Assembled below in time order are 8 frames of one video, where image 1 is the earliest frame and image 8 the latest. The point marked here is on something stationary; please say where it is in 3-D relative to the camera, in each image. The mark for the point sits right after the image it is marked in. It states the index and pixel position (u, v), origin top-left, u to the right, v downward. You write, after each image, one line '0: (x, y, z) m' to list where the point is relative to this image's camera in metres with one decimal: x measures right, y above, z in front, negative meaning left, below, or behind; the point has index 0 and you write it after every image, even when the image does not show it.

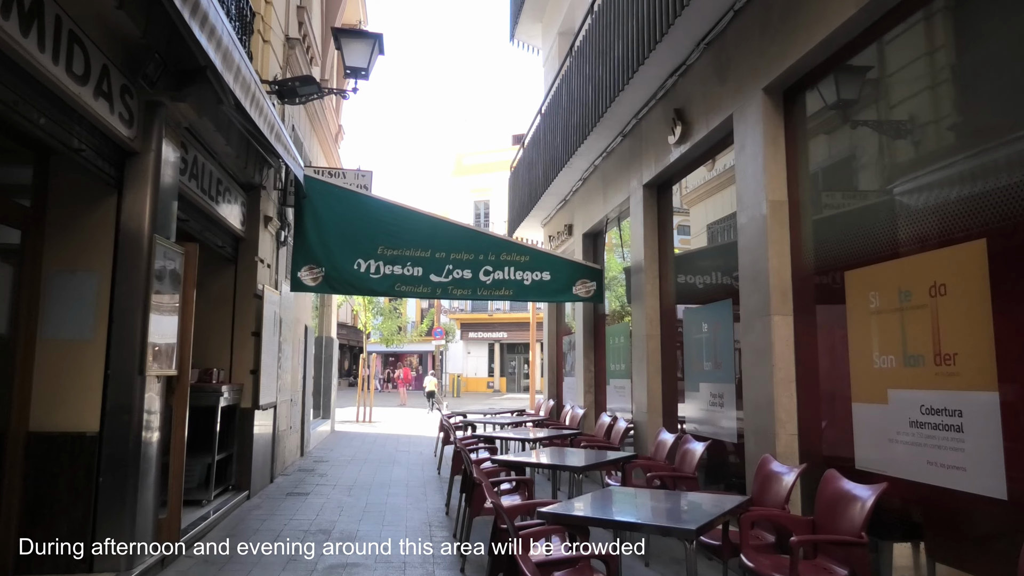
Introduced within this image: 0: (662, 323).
0: (+1.6, -0.4, +7.3) m
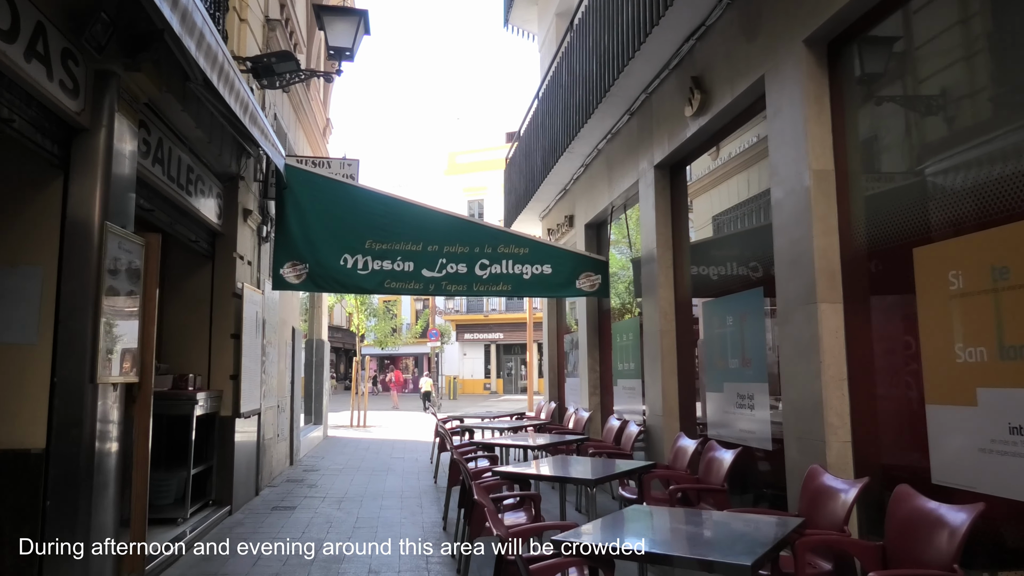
0: (+1.7, -0.3, +6.7) m
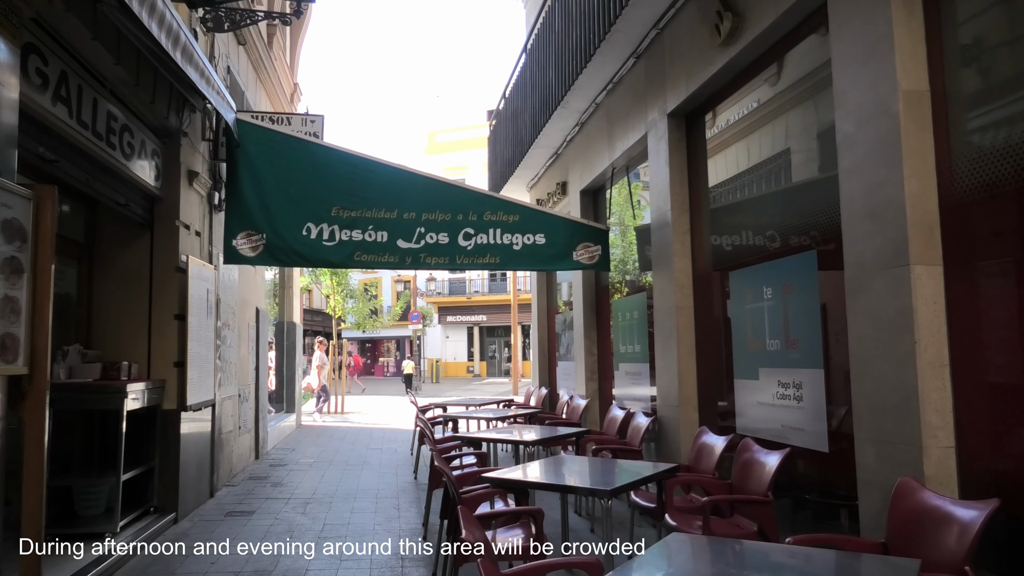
0: (+1.6, 0.0, +5.8) m
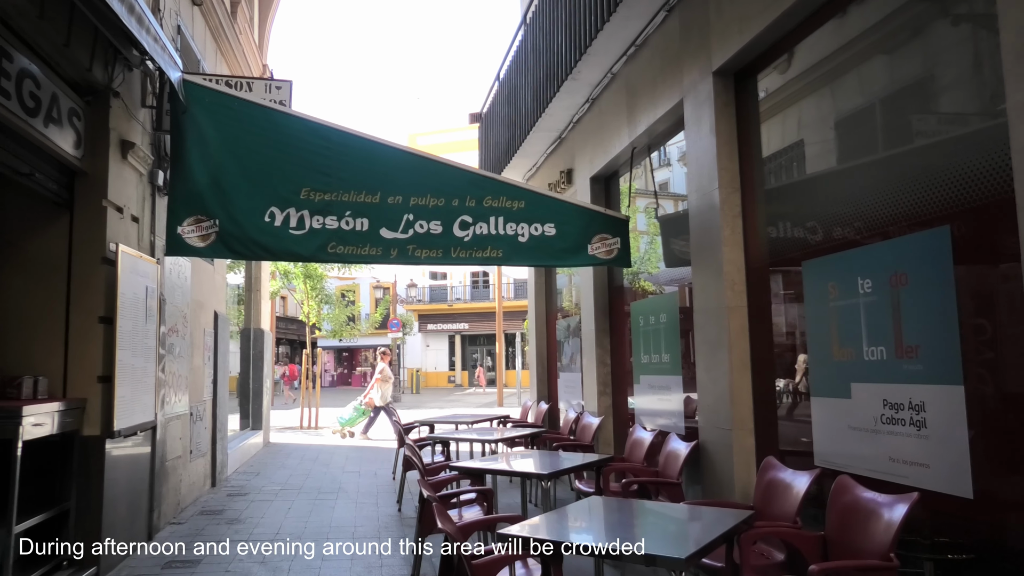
0: (+1.7, 0.0, +4.7) m
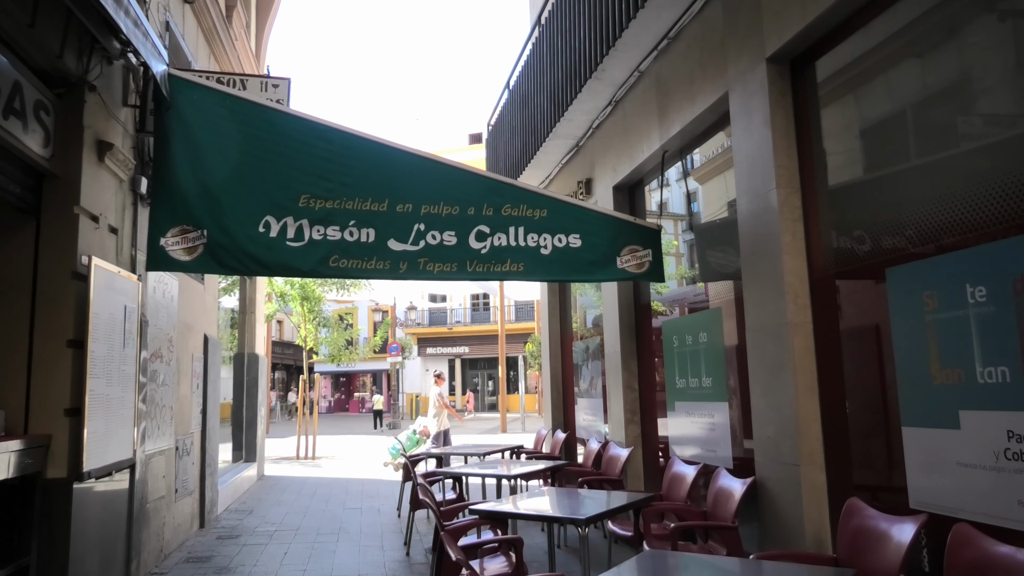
0: (+1.8, -0.1, +4.1) m
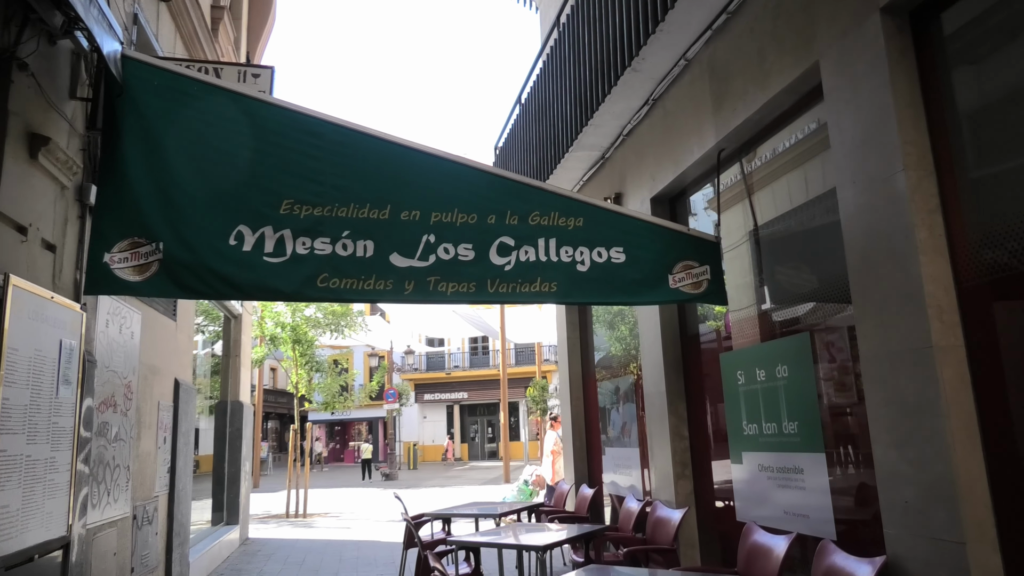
0: (+2.1, -0.1, +3.1) m
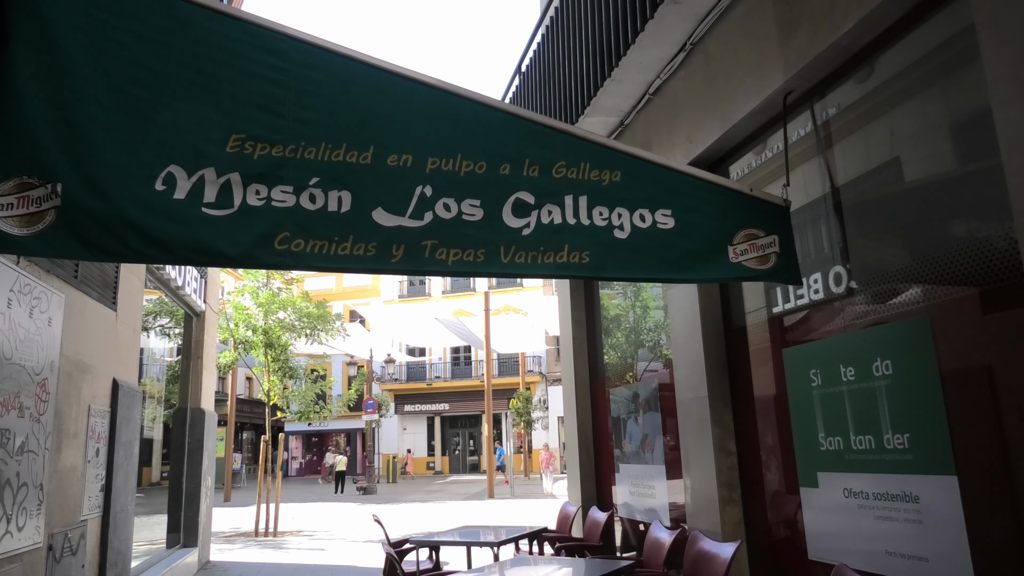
0: (+2.2, 0.0, +2.1) m
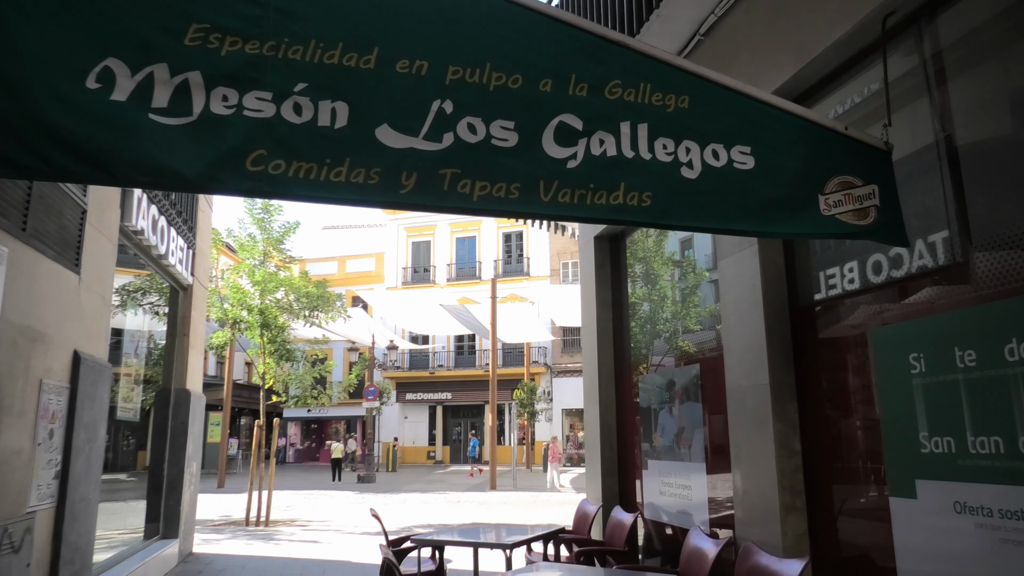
0: (+2.3, +0.2, +1.4) m
